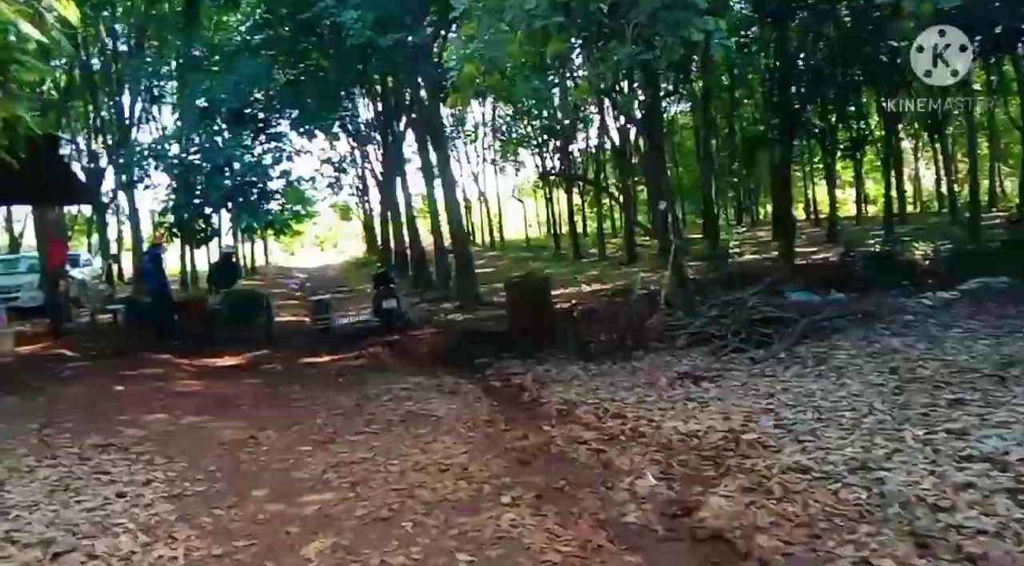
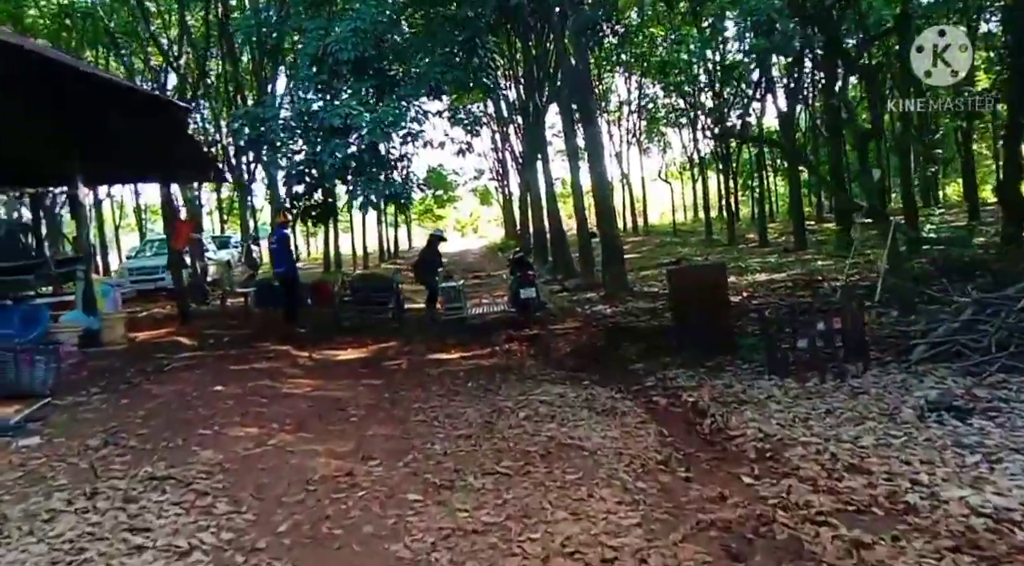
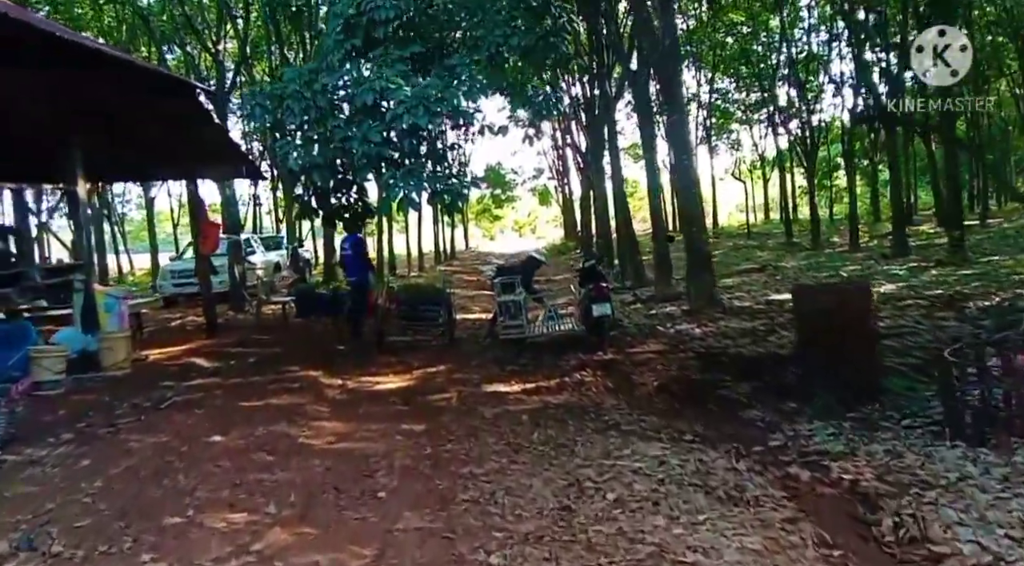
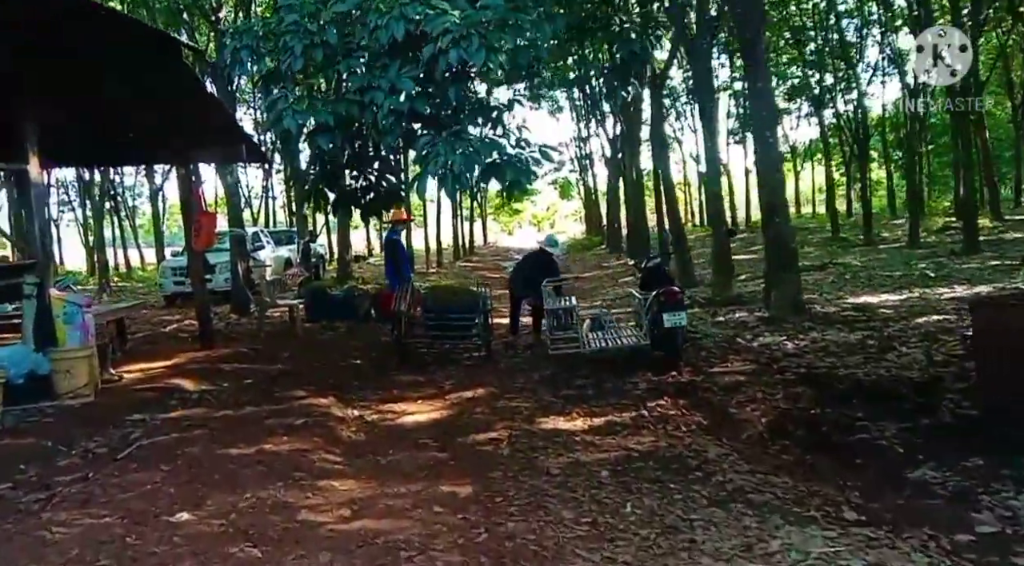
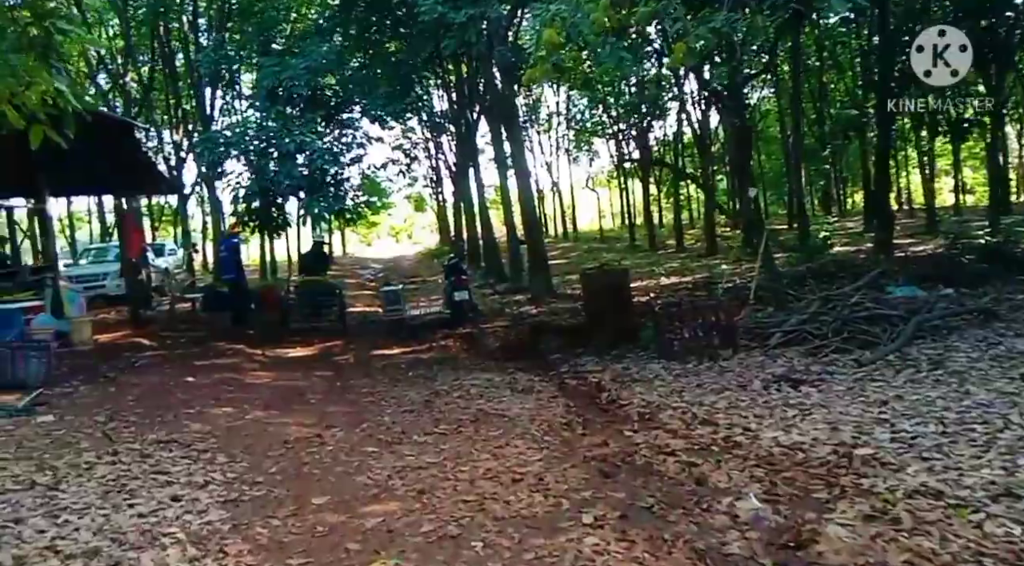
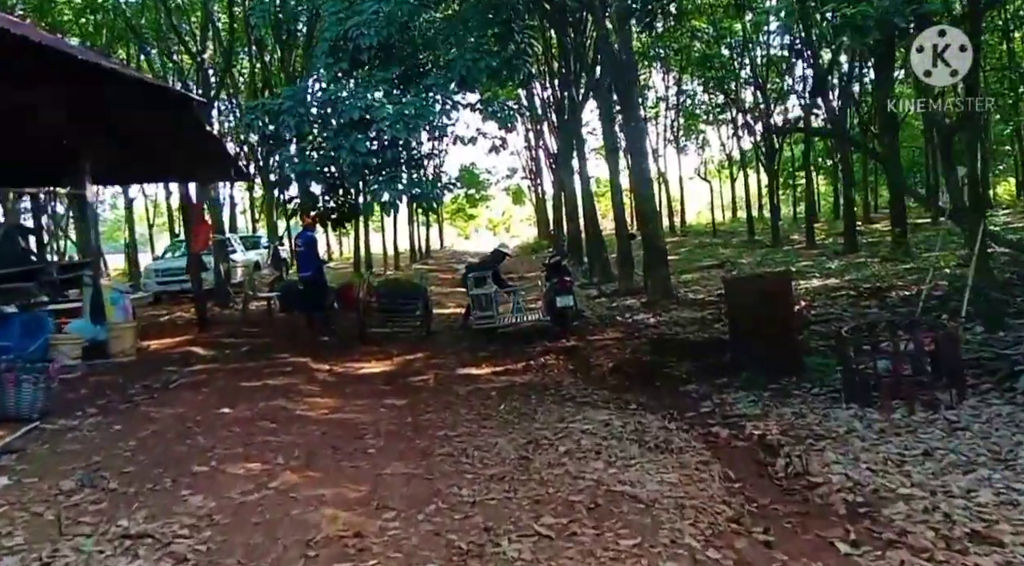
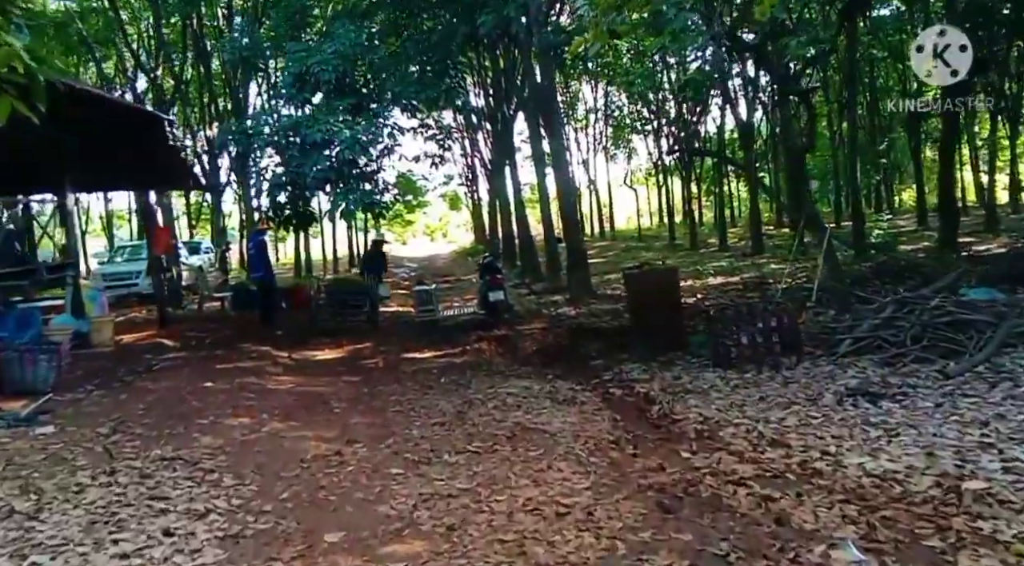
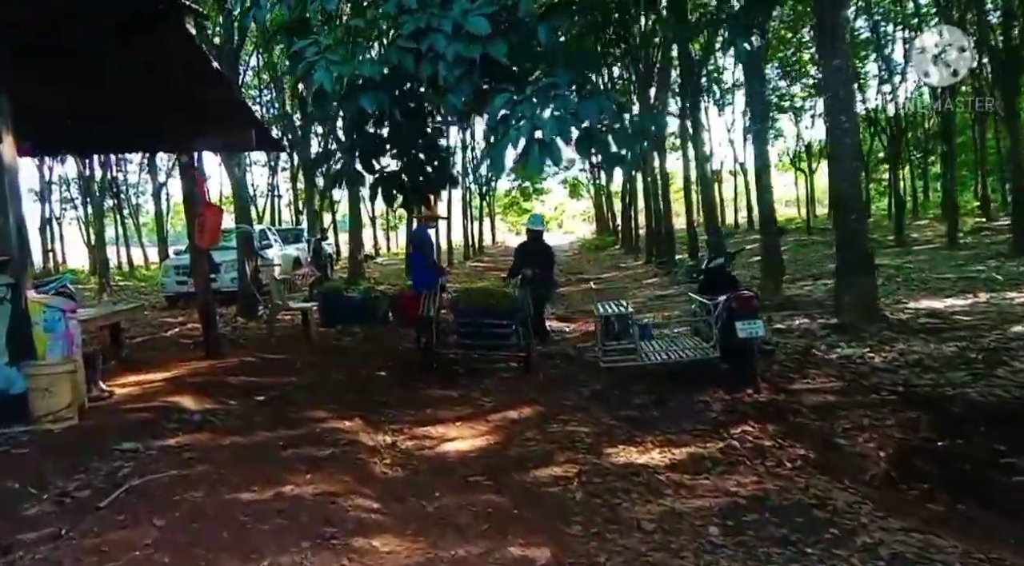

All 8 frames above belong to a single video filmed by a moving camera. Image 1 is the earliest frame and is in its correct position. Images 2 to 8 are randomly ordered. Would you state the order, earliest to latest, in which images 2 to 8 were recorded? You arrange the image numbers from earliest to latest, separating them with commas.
5, 7, 2, 6, 3, 4, 8
